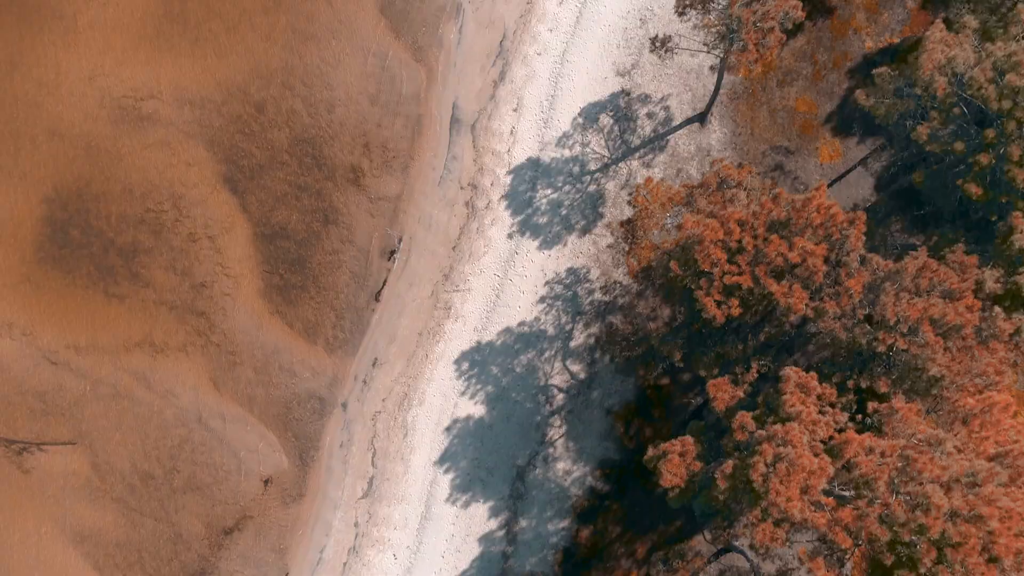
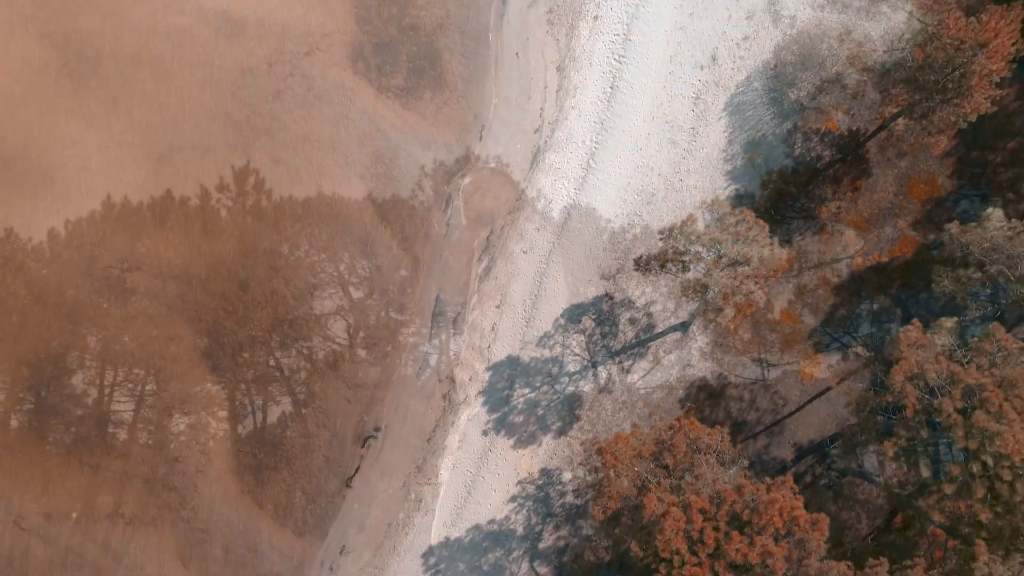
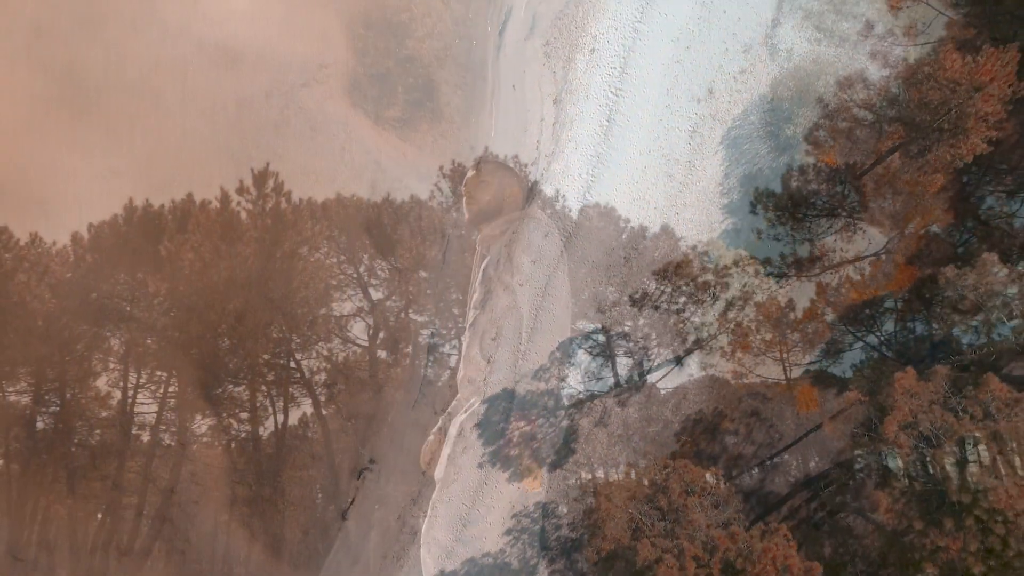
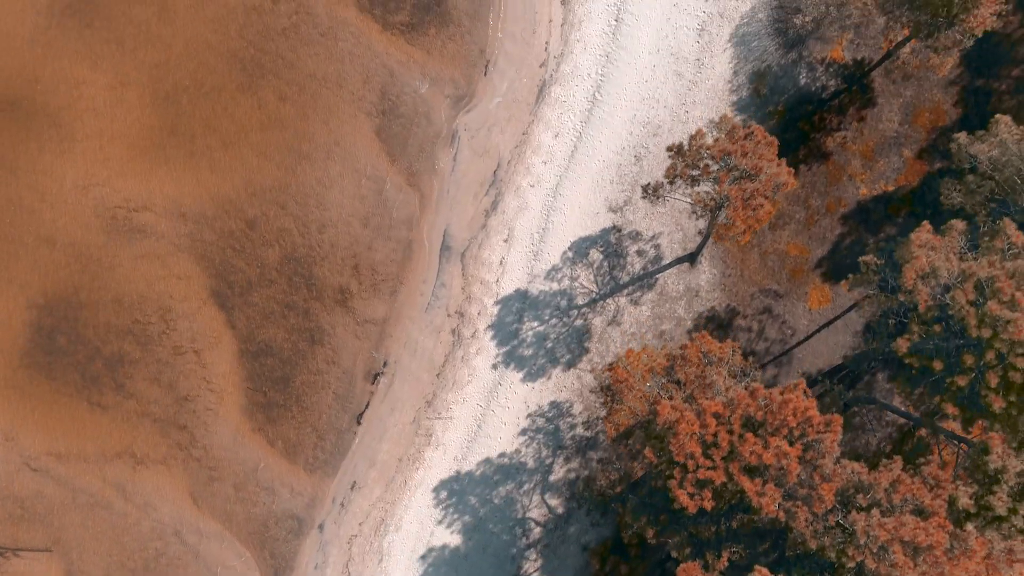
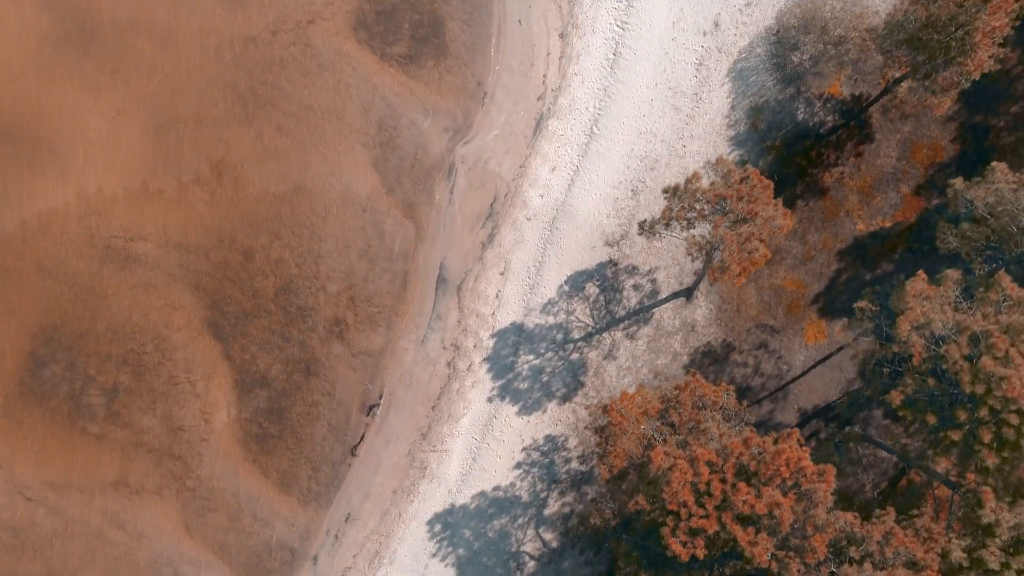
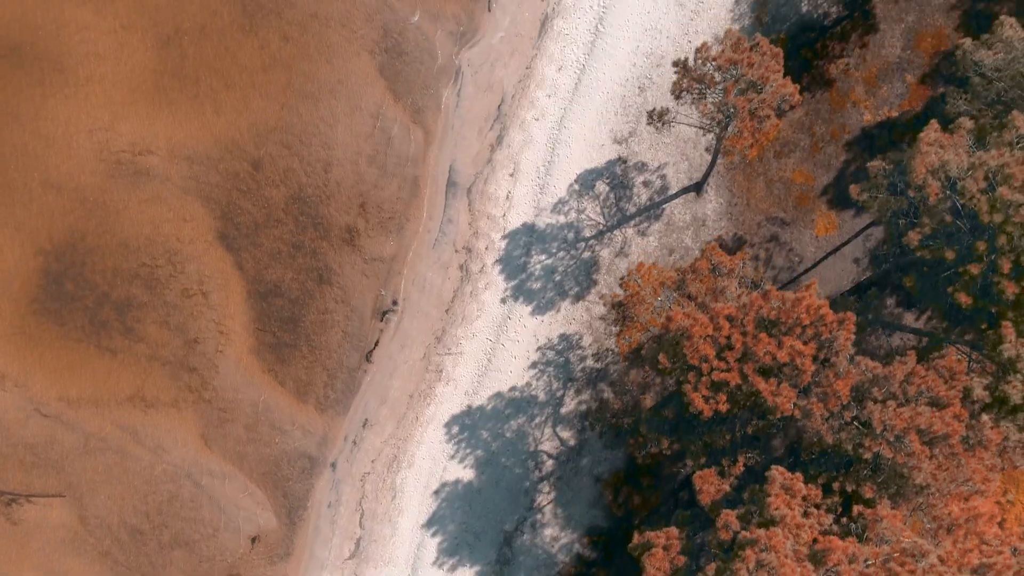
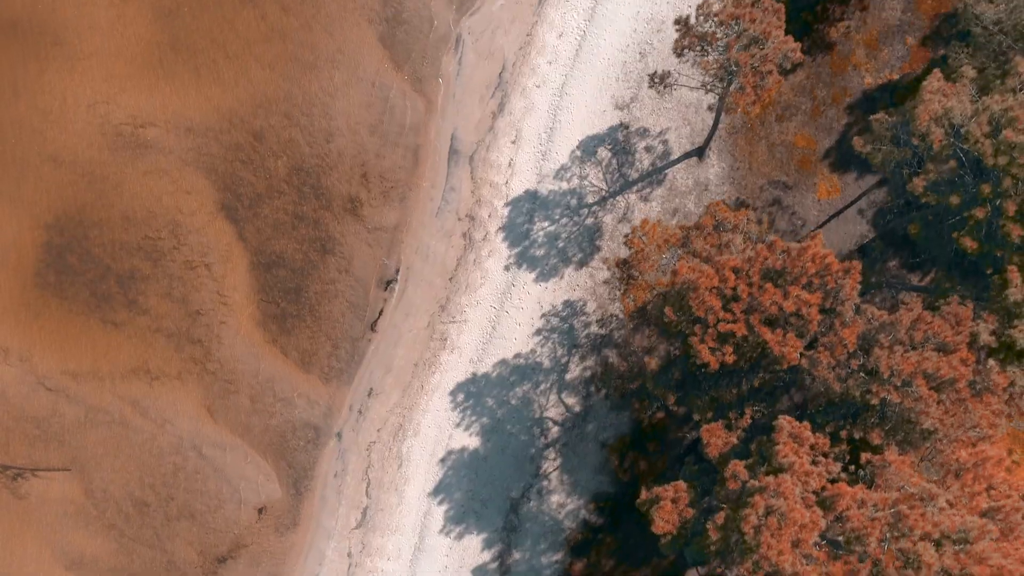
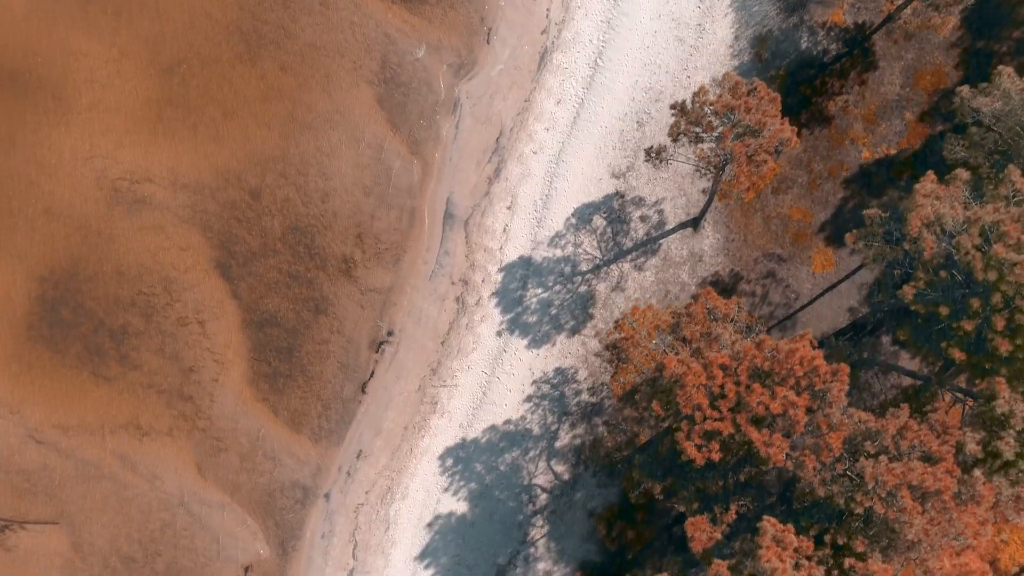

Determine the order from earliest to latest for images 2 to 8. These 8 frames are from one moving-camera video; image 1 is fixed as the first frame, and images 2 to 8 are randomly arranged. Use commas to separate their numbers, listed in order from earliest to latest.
7, 6, 8, 4, 5, 2, 3
